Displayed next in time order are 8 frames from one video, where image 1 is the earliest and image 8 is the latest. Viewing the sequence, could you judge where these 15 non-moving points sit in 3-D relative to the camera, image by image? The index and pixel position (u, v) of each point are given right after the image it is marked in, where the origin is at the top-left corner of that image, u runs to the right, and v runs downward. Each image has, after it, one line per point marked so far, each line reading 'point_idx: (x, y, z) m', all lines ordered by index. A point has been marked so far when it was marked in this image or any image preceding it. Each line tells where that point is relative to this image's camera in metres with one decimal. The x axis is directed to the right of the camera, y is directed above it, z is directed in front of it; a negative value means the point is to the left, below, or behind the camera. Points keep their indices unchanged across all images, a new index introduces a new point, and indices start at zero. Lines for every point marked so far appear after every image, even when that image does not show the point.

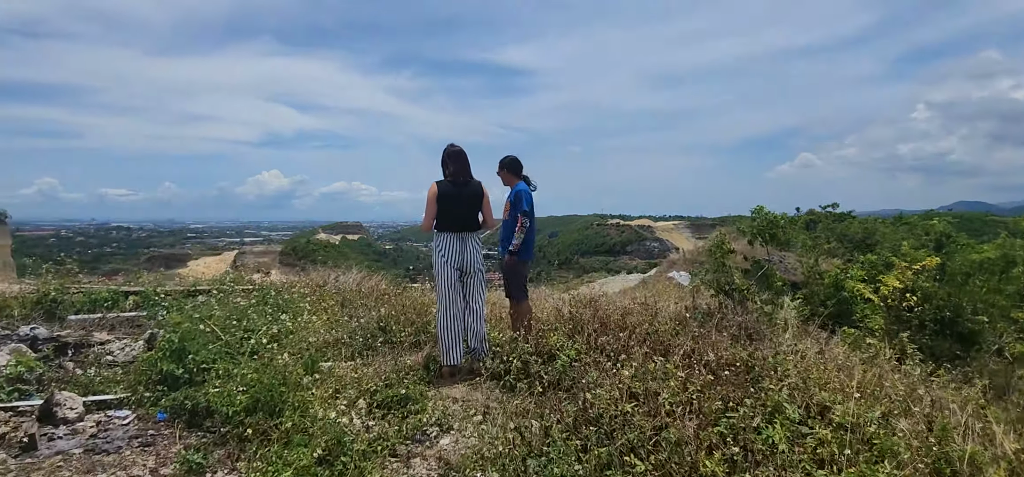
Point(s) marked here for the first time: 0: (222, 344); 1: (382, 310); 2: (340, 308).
0: (-1.8, -0.7, +3.3) m
1: (-1.2, -0.6, +4.9) m
2: (-1.6, -0.7, +5.1) m
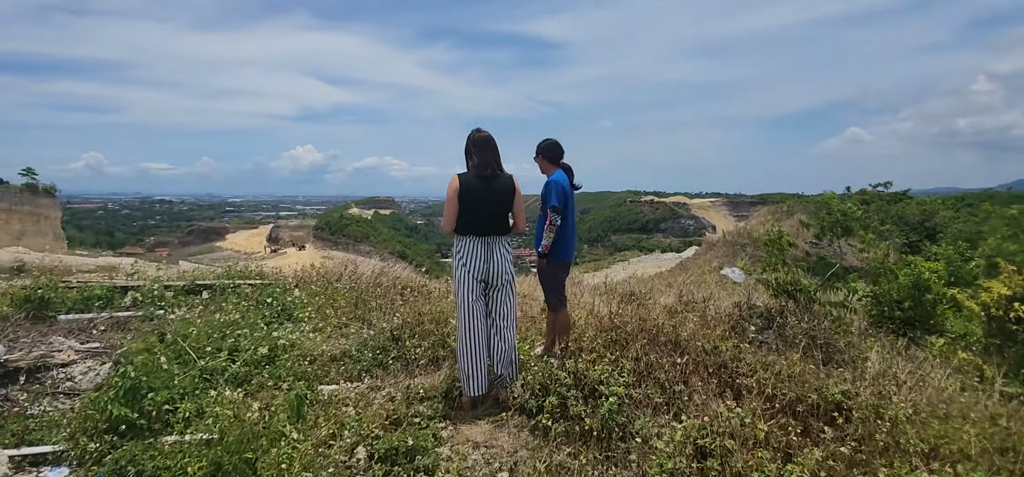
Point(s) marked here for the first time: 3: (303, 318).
0: (-1.6, -0.7, +2.7) m
1: (-0.9, -0.6, +4.3) m
2: (-1.4, -0.6, +4.6) m
3: (-1.7, -0.7, +4.3) m
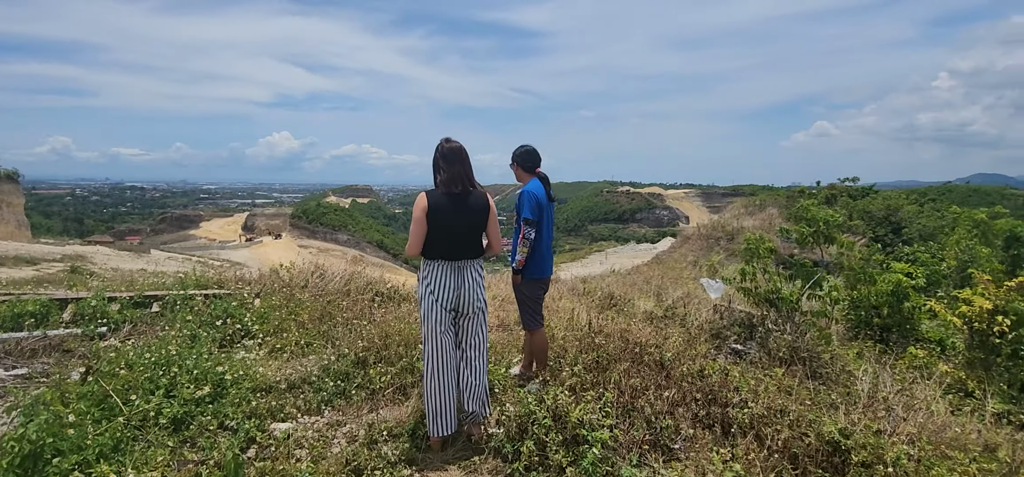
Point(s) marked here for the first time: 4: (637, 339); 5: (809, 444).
0: (-1.7, -0.8, +2.4) m
1: (-1.1, -0.7, +4.0) m
2: (-1.5, -0.7, +4.3) m
3: (-1.9, -0.8, +3.9) m
4: (+1.0, -0.8, +4.2) m
5: (+1.5, -1.0, +2.7) m
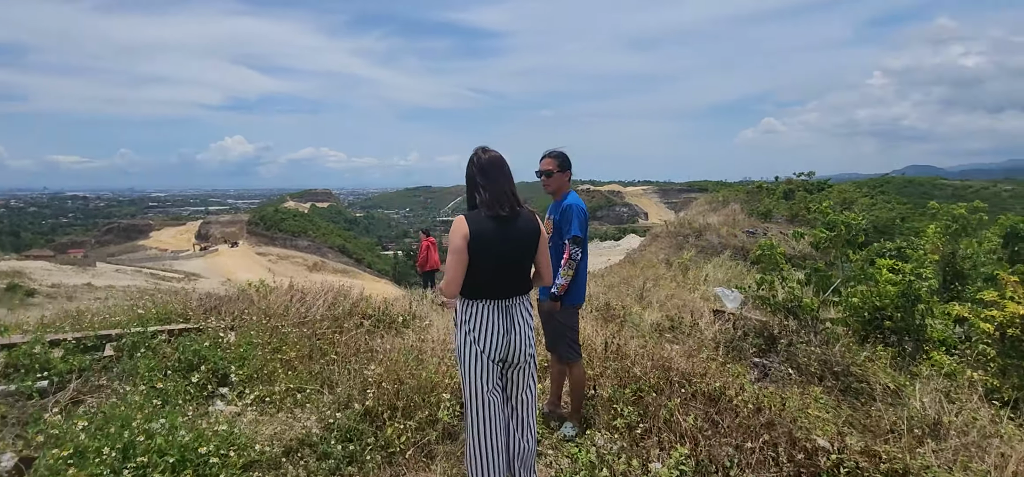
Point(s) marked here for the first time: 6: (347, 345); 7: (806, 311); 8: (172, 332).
0: (-1.4, -1.0, +1.8) m
1: (-0.9, -0.9, +3.4) m
2: (-1.4, -0.9, +3.7) m
3: (-1.7, -1.0, +3.3) m
4: (+1.1, -0.9, +3.8) m
5: (+1.8, -1.1, +2.3) m
6: (-1.3, -0.8, +4.1) m
7: (+2.9, -0.7, +5.3) m
8: (-2.7, -0.7, +4.2) m
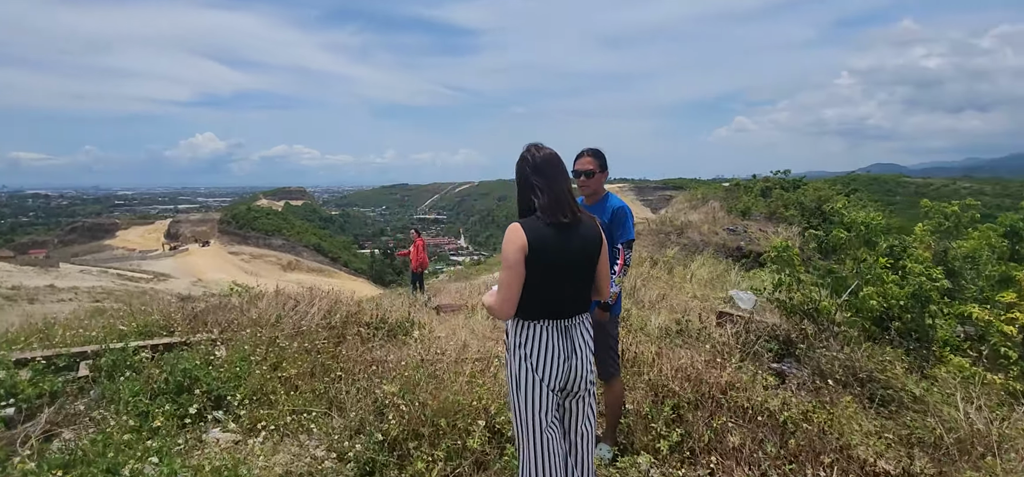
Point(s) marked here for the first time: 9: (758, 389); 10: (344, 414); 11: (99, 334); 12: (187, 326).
0: (-1.2, -1.0, +1.4) m
1: (-0.8, -0.9, +3.1) m
2: (-1.2, -0.9, +3.3) m
3: (-1.5, -1.0, +3.0) m
4: (+1.3, -0.9, +3.6) m
5: (+2.0, -1.2, +2.1) m
6: (-1.1, -0.9, +3.8) m
7: (+3.0, -0.8, +5.2) m
8: (-2.5, -0.8, +3.8) m
9: (+1.6, -1.0, +3.5) m
10: (-1.0, -1.0, +3.1) m
11: (-3.2, -0.7, +4.2) m
12: (-2.8, -0.7, +4.6) m
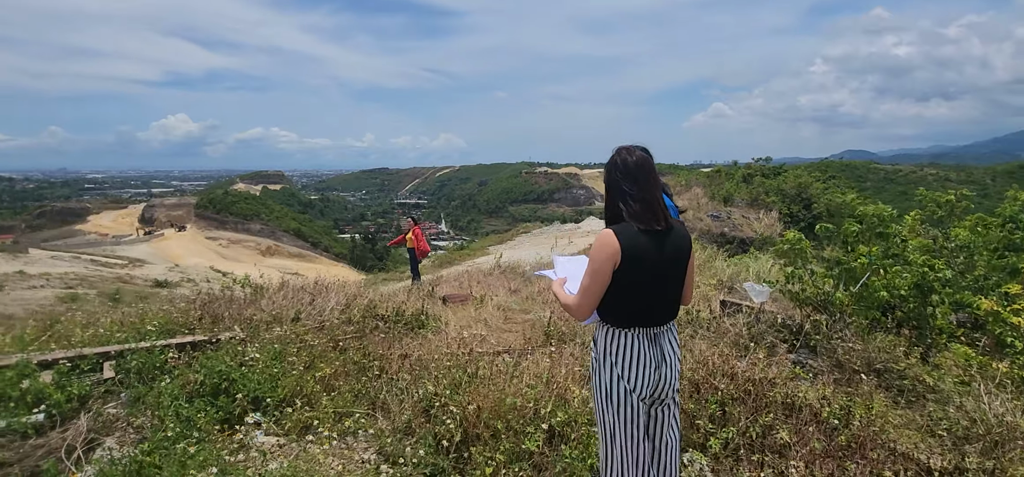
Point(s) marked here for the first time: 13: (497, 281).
0: (-0.9, -1.1, +1.4) m
1: (-0.5, -0.9, +3.1) m
2: (-1.0, -0.9, +3.3) m
3: (-1.2, -1.0, +2.9) m
4: (+1.5, -0.9, +3.6) m
5: (+2.3, -1.2, +2.2) m
6: (-0.9, -0.8, +3.7) m
7: (+3.2, -0.7, +5.3) m
8: (-2.3, -0.7, +3.7) m
9: (+1.9, -1.0, +3.6) m
10: (-0.7, -1.0, +3.0) m
11: (-3.0, -0.7, +4.0) m
12: (-2.5, -0.7, +4.4) m
13: (-0.3, -0.8, +9.8) m
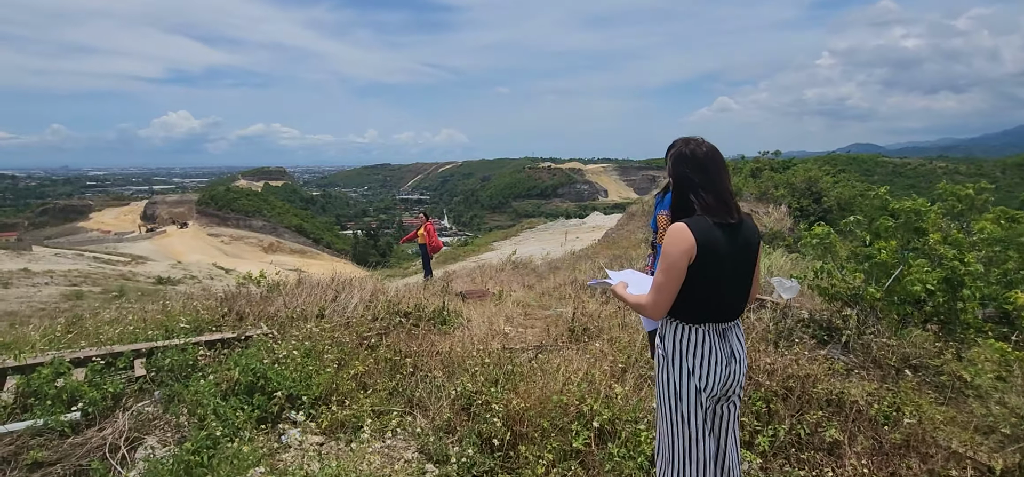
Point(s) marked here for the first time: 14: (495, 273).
0: (-0.7, -1.0, +1.3) m
1: (-0.3, -0.9, +3.0) m
2: (-0.7, -0.9, +3.2) m
3: (-1.0, -1.0, +2.8) m
4: (+1.8, -0.8, +3.5) m
5: (+2.5, -1.1, +2.1) m
6: (-0.7, -0.8, +3.7) m
7: (+3.4, -0.6, +5.2) m
8: (-2.1, -0.7, +3.6) m
9: (+2.1, -0.9, +3.5) m
10: (-0.5, -1.0, +3.0) m
11: (-2.7, -0.7, +4.0) m
12: (-2.3, -0.7, +4.4) m
13: (0.0, -0.7, +9.7) m
14: (-0.3, -0.7, +10.4) m
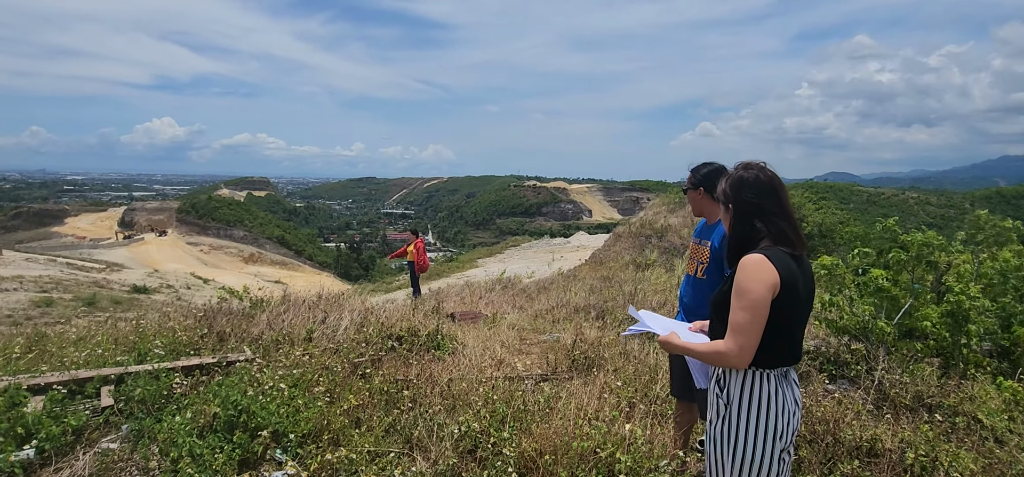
0: (-0.6, -1.1, +1.0) m
1: (-0.2, -1.0, +2.7) m
2: (-0.7, -1.0, +2.9) m
3: (-1.0, -1.1, +2.5) m
4: (+1.8, -1.0, +3.3) m
5: (+2.6, -1.3, +1.9) m
6: (-0.6, -0.9, +3.4) m
7: (+3.4, -0.9, +5.0) m
8: (-2.0, -0.8, +3.3) m
9: (+2.1, -1.1, +3.3) m
10: (-0.4, -1.1, +2.7) m
11: (-2.7, -0.8, +3.6) m
12: (-2.3, -0.8, +4.1) m
13: (-0.2, -1.0, +9.4) m
14: (-0.5, -1.0, +10.1) m
